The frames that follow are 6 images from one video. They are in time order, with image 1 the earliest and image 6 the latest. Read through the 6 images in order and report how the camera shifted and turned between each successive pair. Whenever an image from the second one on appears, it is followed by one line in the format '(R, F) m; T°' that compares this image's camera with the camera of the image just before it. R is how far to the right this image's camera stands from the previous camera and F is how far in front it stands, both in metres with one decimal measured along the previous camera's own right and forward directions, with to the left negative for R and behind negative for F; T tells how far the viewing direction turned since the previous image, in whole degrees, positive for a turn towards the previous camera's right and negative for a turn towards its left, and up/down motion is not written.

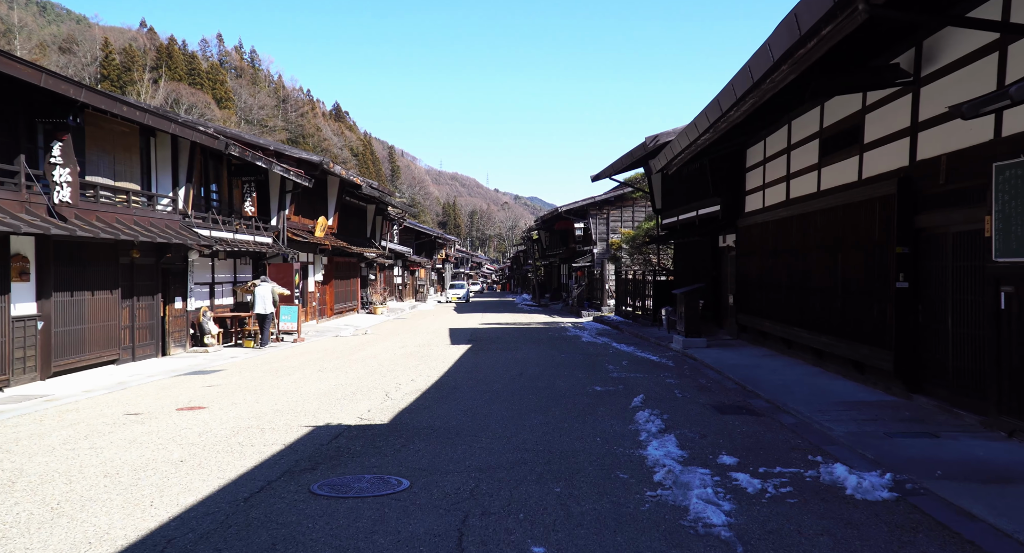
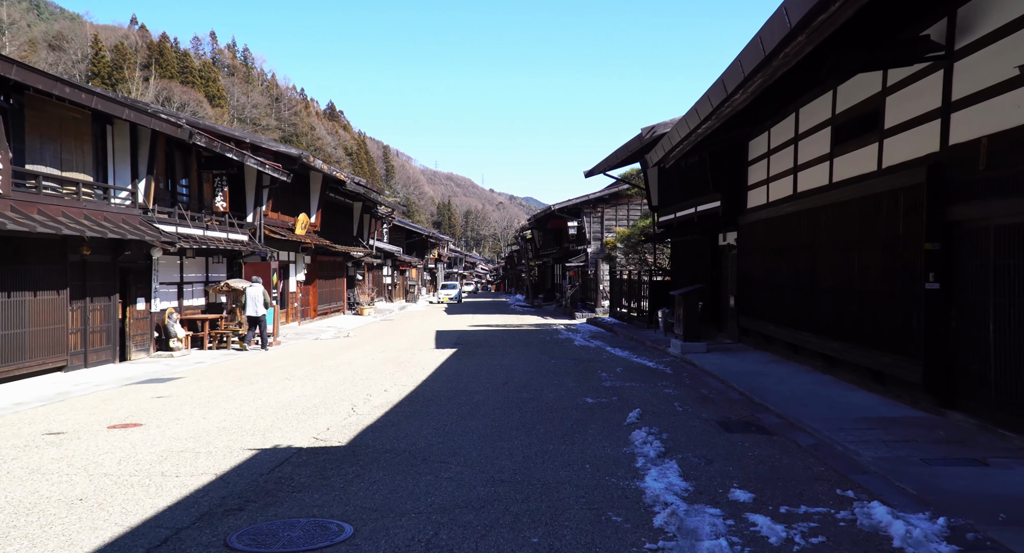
(+0.2, +0.9) m; 0°
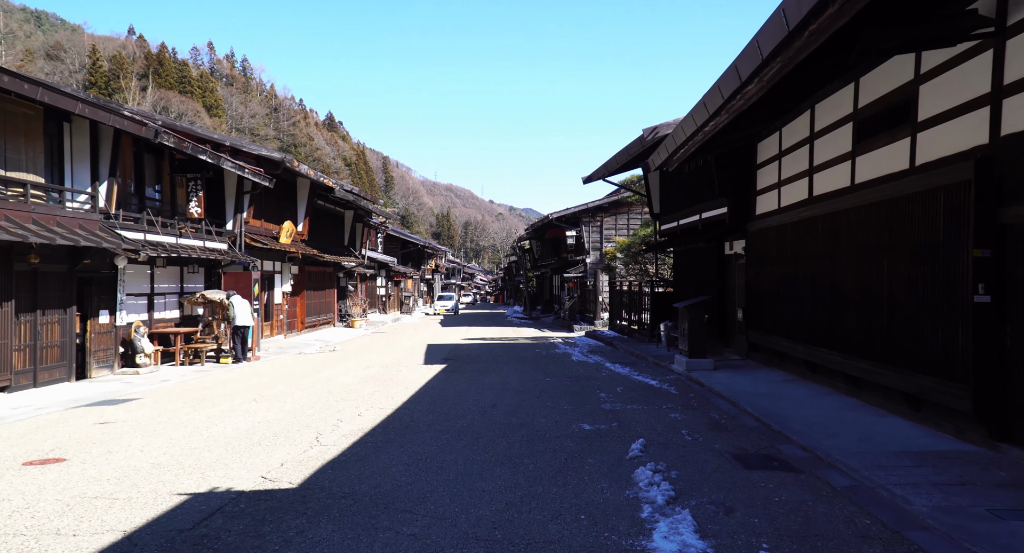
(+0.1, +0.9) m; 0°
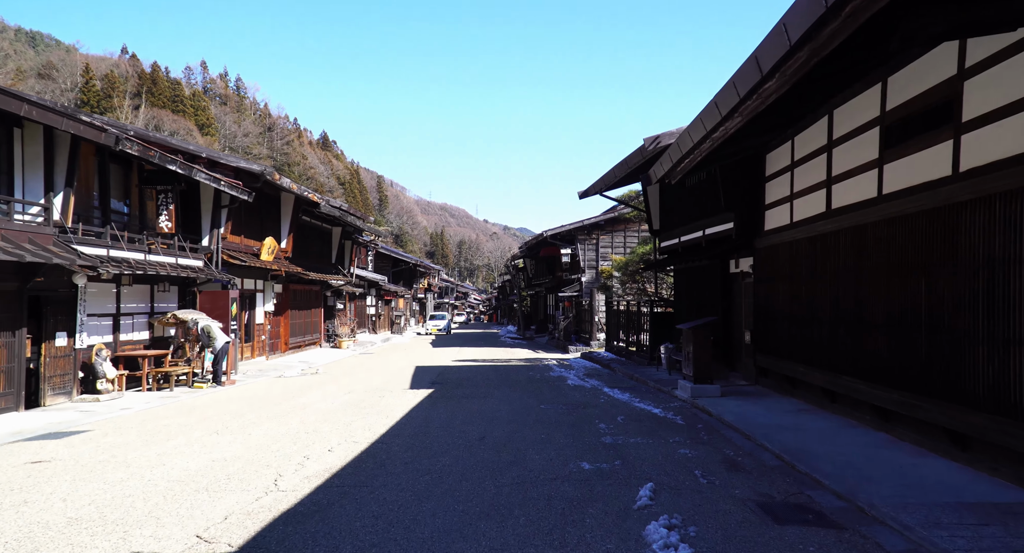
(0.0, +0.8) m; +1°
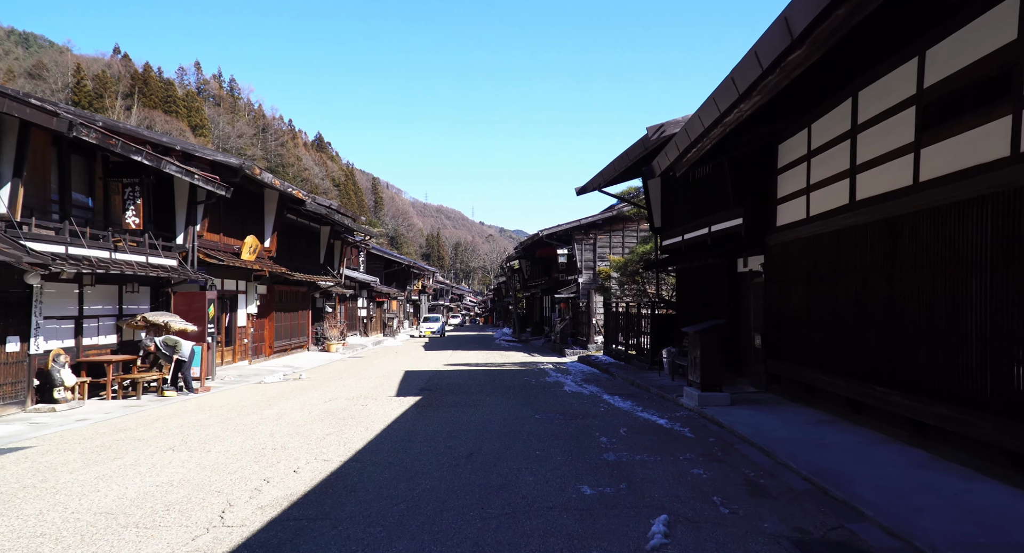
(+0.1, +0.8) m; 0°
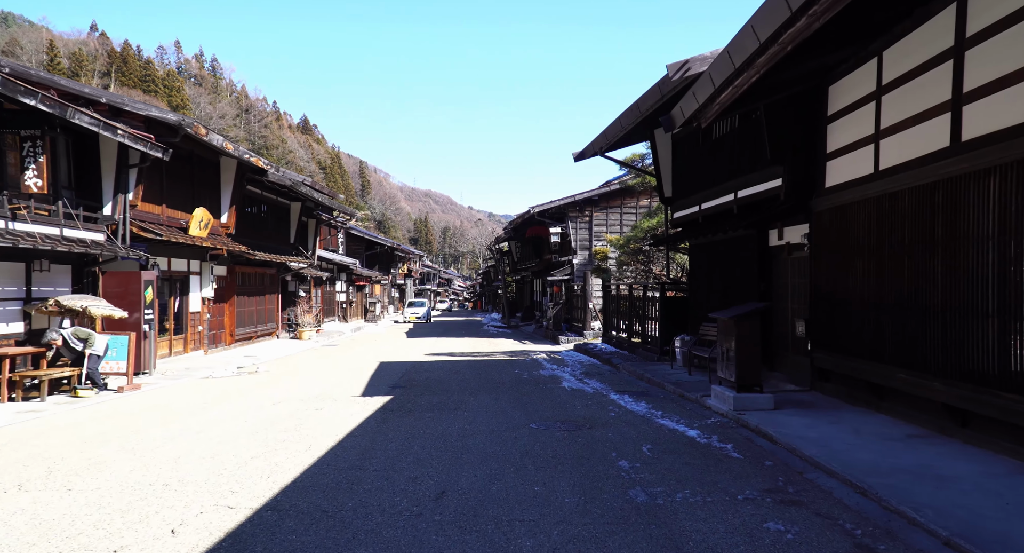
(0.0, +2.0) m; +1°
